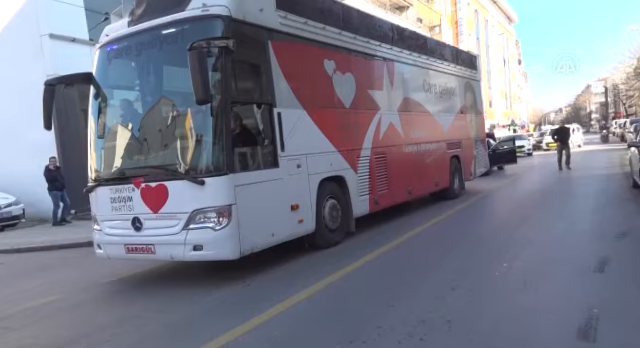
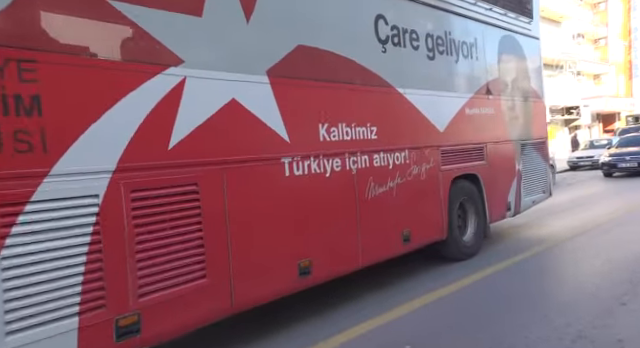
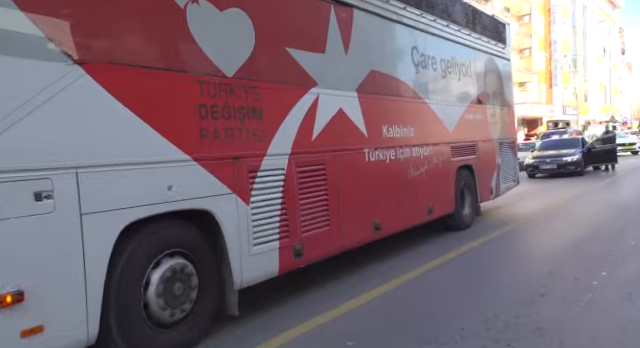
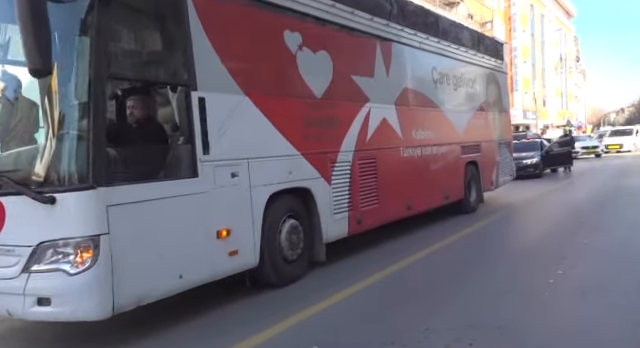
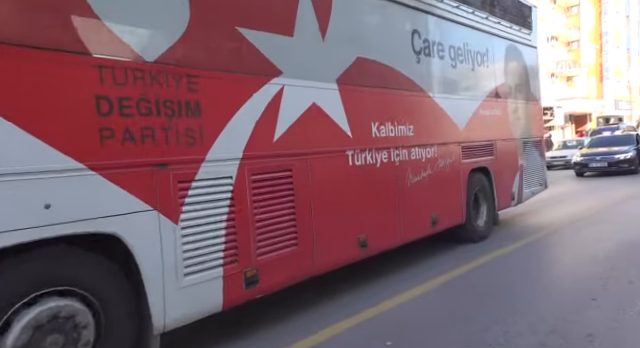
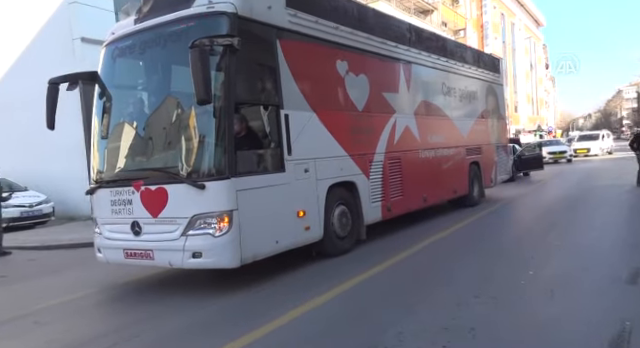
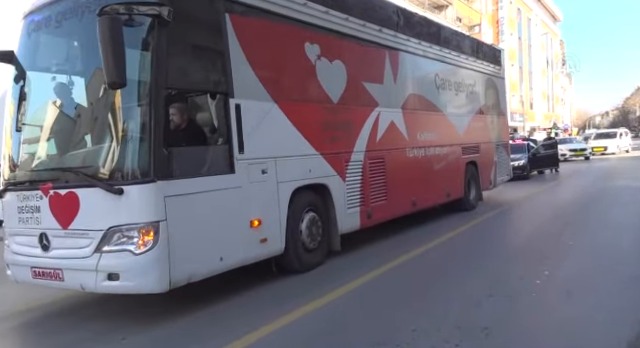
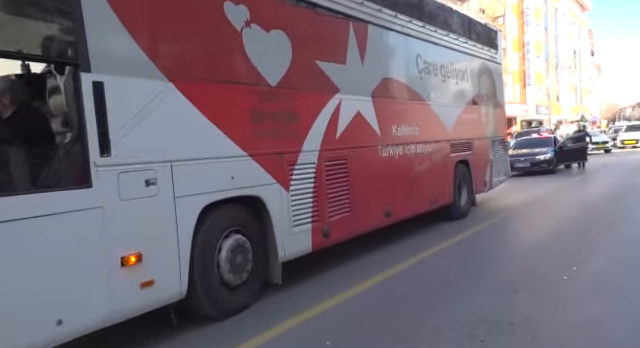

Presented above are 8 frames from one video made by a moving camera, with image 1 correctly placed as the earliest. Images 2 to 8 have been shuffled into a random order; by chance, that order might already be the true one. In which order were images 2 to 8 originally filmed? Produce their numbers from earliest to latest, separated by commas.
6, 7, 4, 8, 3, 5, 2
